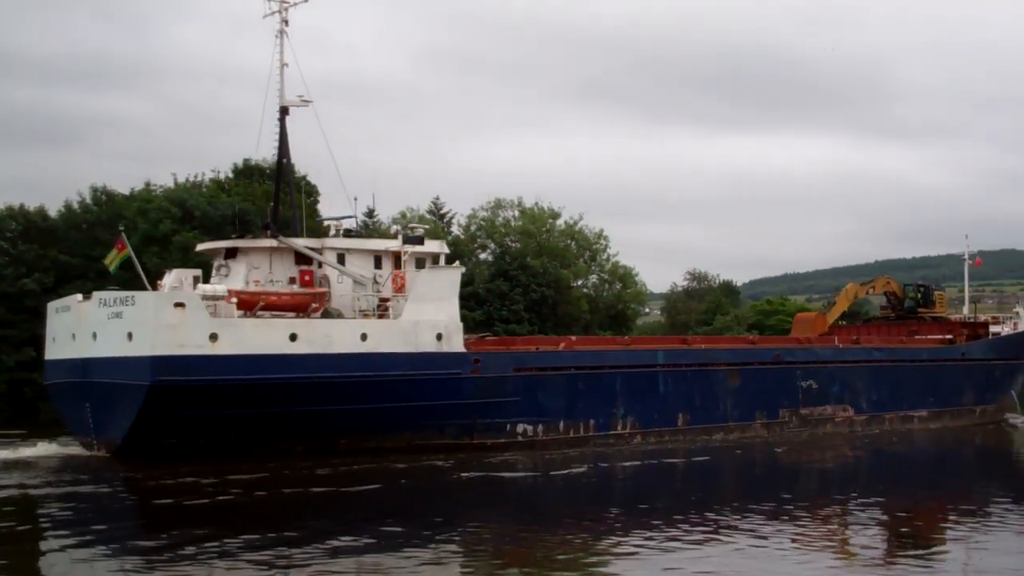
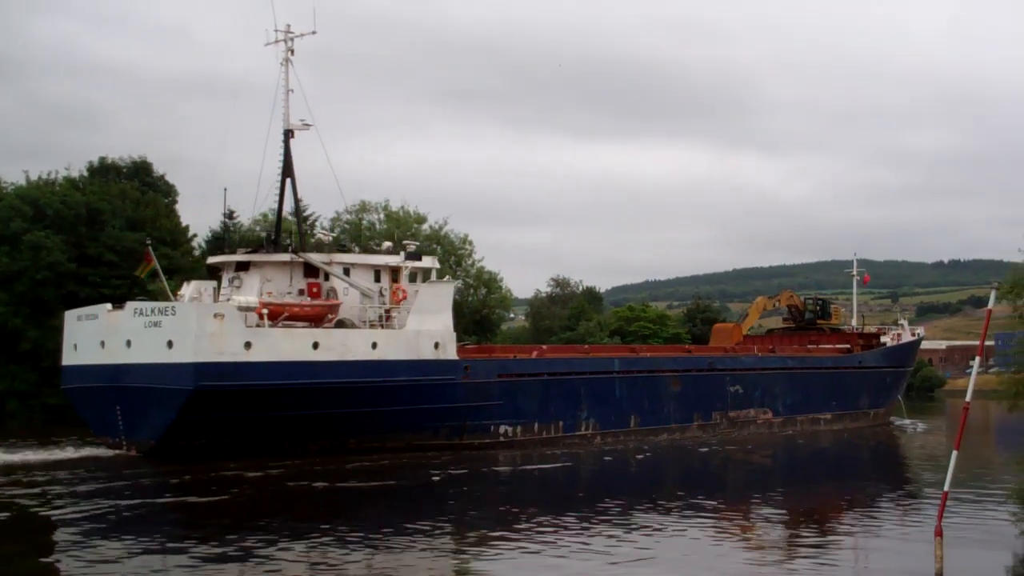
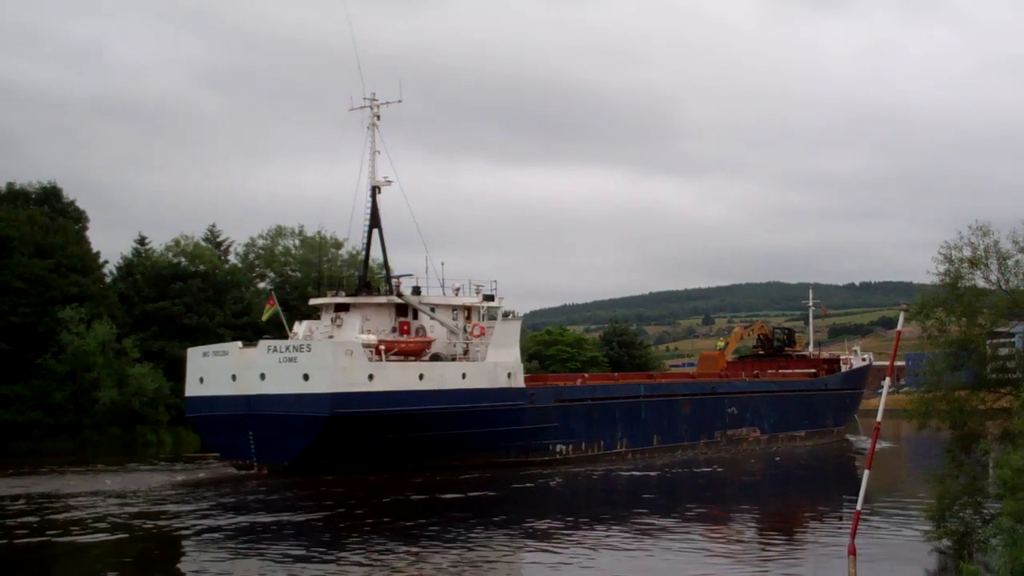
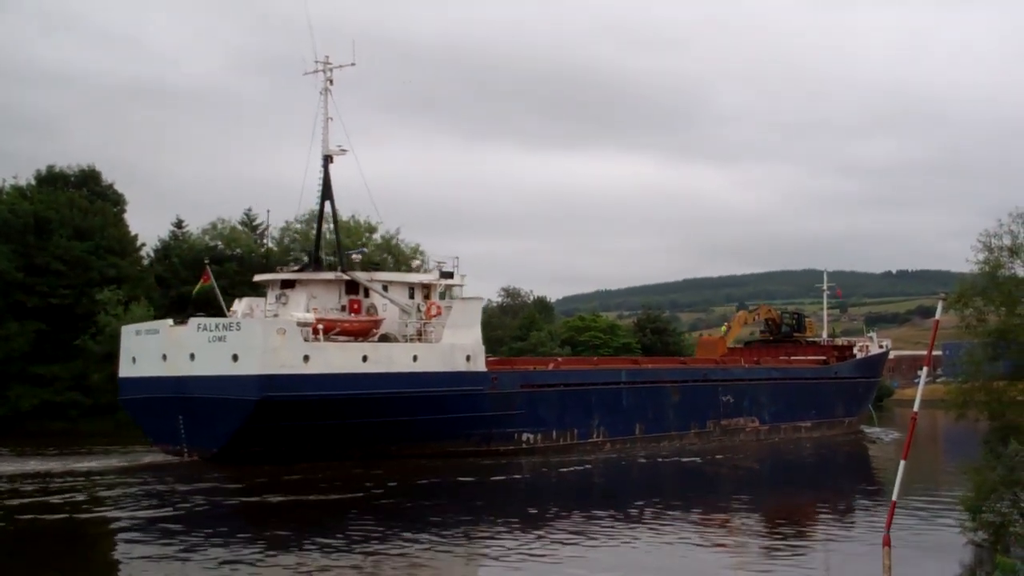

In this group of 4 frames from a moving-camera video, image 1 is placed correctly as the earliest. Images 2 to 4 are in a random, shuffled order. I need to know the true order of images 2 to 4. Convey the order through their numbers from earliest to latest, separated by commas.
2, 4, 3
